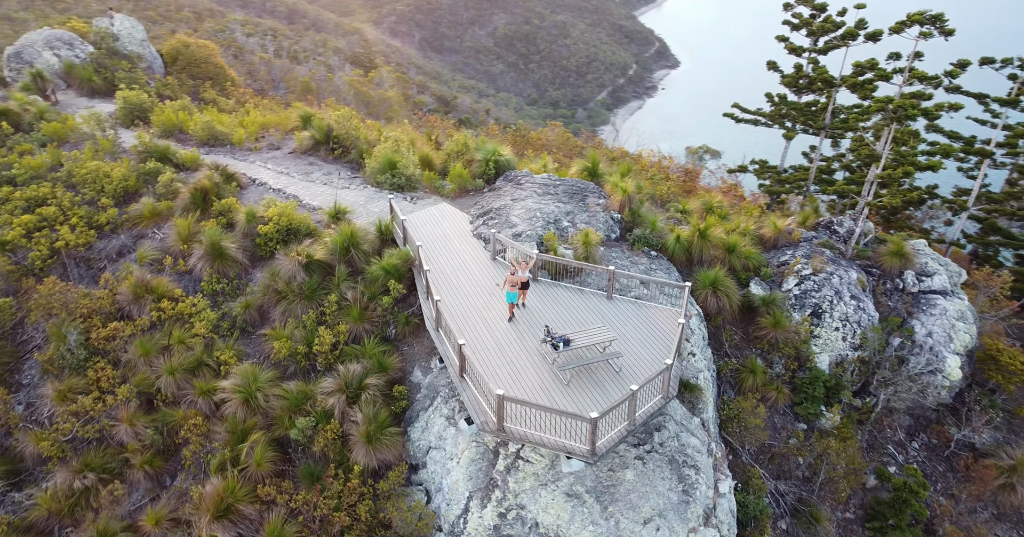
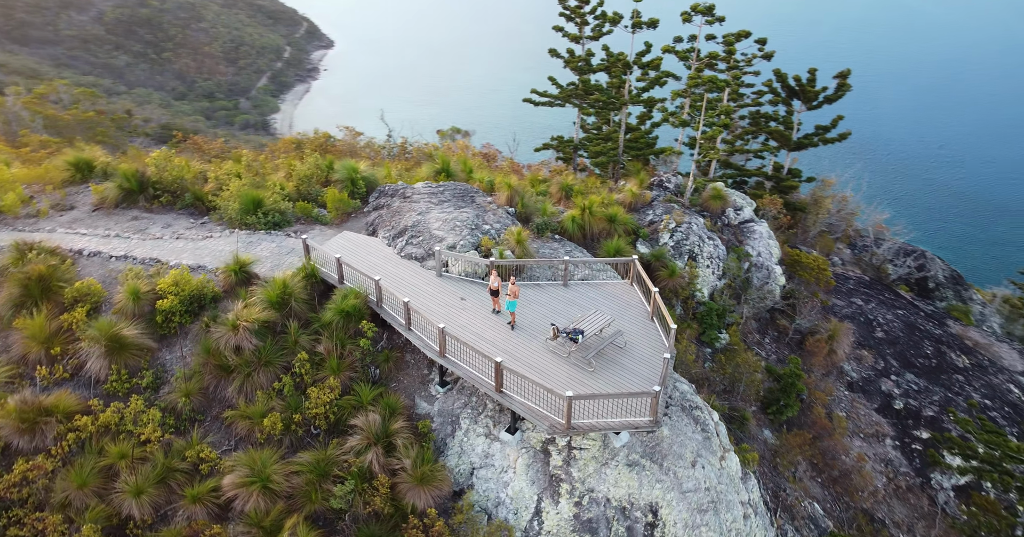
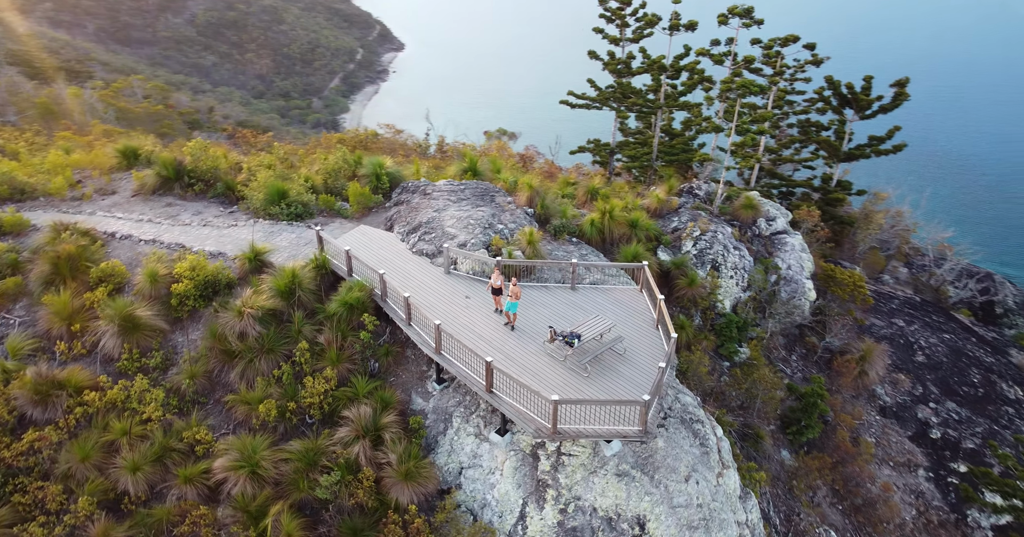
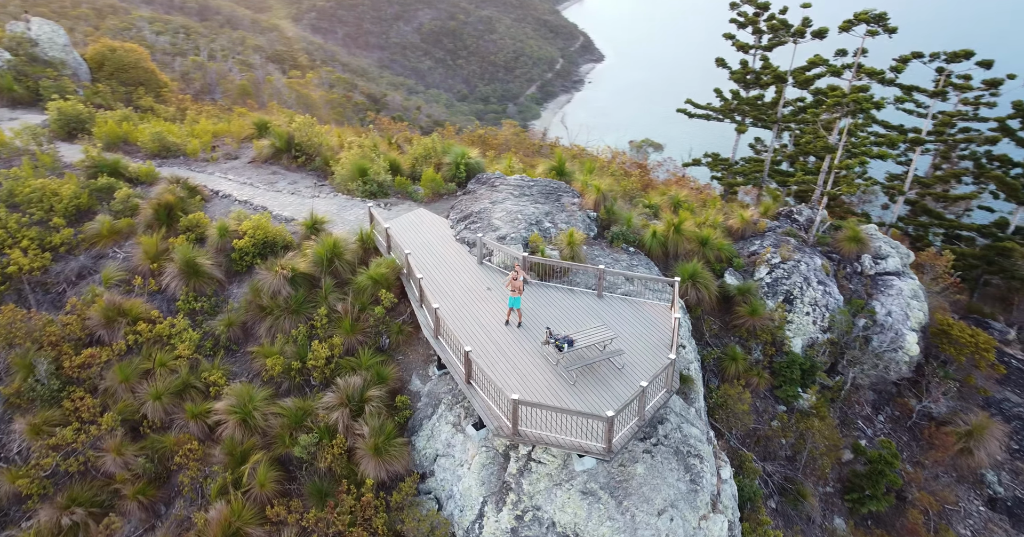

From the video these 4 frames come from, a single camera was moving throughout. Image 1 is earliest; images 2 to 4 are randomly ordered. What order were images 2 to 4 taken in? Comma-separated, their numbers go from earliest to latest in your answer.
4, 3, 2
